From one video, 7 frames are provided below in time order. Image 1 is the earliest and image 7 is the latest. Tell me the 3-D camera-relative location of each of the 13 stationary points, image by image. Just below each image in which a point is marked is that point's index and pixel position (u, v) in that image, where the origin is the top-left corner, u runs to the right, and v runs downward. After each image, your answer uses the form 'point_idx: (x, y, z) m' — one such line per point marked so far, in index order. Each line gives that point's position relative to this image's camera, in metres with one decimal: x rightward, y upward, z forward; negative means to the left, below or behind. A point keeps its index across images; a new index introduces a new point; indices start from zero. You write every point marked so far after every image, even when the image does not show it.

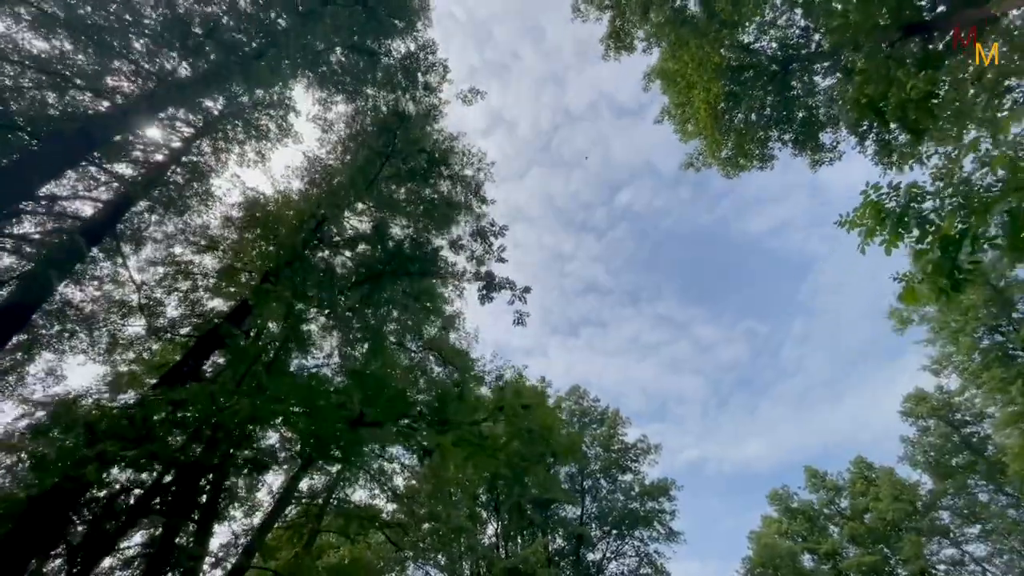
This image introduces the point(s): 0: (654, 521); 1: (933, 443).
0: (+4.8, -7.6, +15.9) m
1: (+12.9, -4.6, +14.5) m
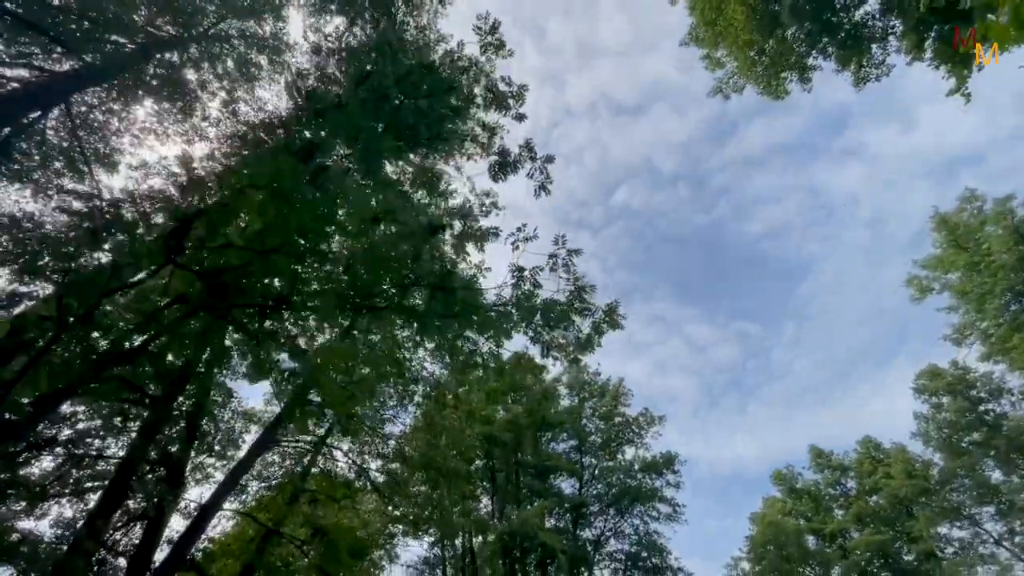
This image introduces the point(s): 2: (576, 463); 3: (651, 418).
0: (+4.6, -6.6, +15.3) m
1: (+12.8, -3.8, +14.0) m
2: (+2.1, -5.5, +15.3) m
3: (+4.3, -3.9, +14.6) m
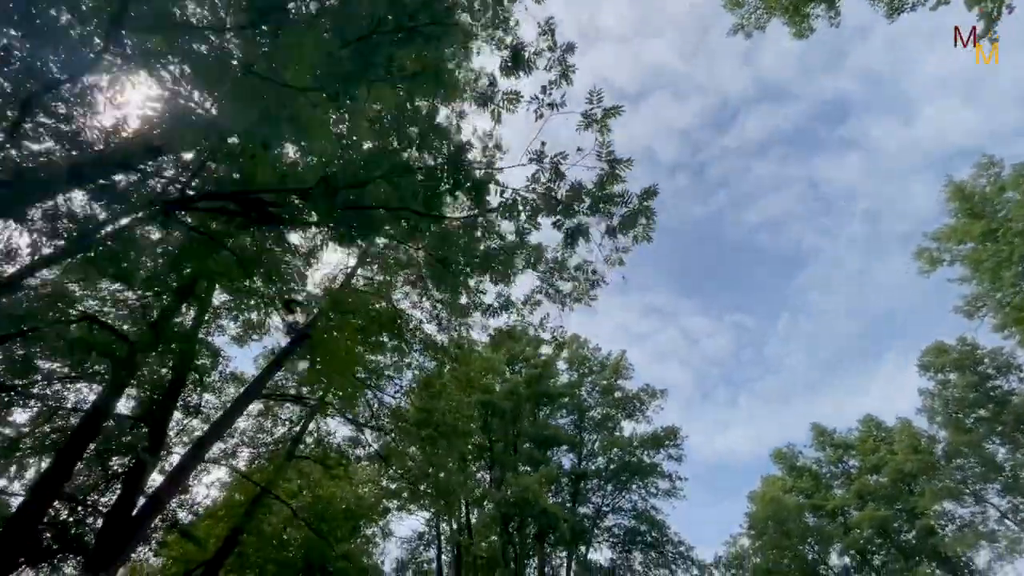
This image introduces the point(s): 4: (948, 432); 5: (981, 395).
0: (+4.6, -5.7, +15.0) m
1: (+12.8, -3.1, +13.8) m
2: (+2.0, -4.6, +15.0) m
3: (+4.2, -3.1, +14.3) m
4: (+12.8, -4.1, +14.0) m
5: (+13.0, -3.0, +13.3) m
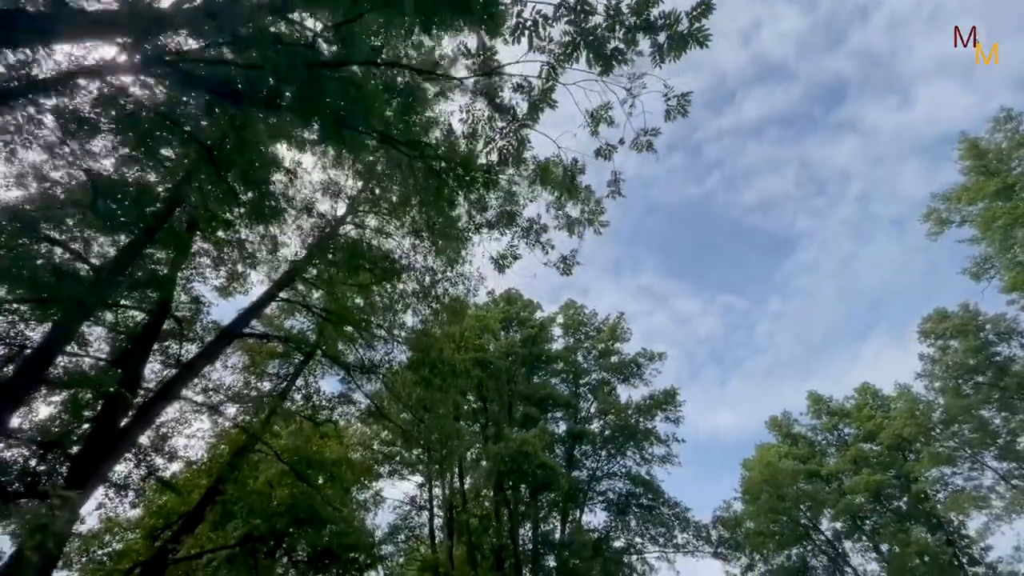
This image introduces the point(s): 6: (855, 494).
0: (+4.4, -4.6, +14.9) m
1: (+12.6, -2.1, +13.6) m
2: (+1.9, -3.4, +14.7) m
3: (+4.1, -1.9, +14.0) m
4: (+12.6, -3.1, +13.9) m
5: (+12.9, -2.0, +13.2) m
6: (+13.7, -7.9, +18.8) m
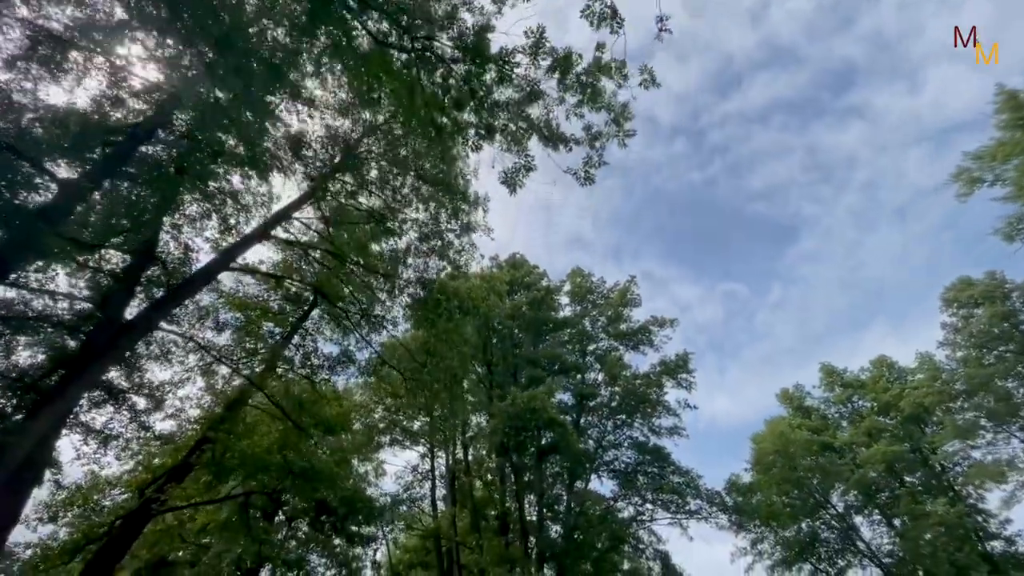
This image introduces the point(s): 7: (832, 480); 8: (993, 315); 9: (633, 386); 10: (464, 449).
0: (+4.5, -3.6, +14.5) m
1: (+12.8, -1.2, +13.1) m
2: (+2.0, -2.4, +14.3) m
3: (+4.2, -0.9, +13.5) m
4: (+12.8, -2.2, +13.4) m
5: (+13.1, -1.1, +12.6) m
6: (+13.8, -6.9, +18.4) m
7: (+12.9, -7.8, +19.3) m
8: (+12.8, -0.8, +12.8) m
9: (+3.7, -3.0, +14.5) m
10: (-1.4, -4.8, +14.2) m
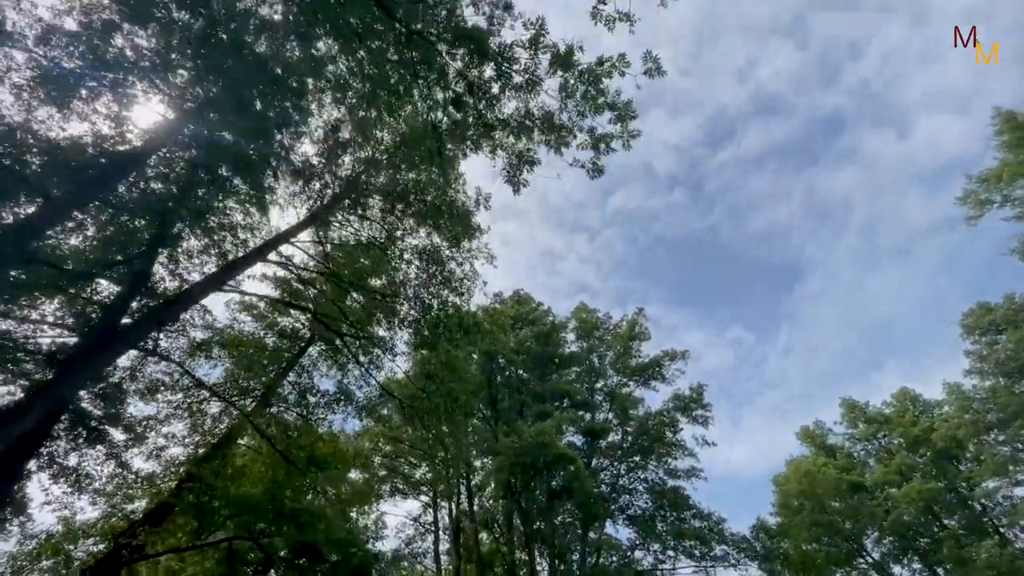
0: (+4.7, -4.5, +13.7) m
1: (+12.9, -1.8, +12.6) m
2: (+2.2, -3.4, +13.7) m
3: (+4.4, -1.8, +13.1) m
4: (+12.9, -2.9, +12.7) m
5: (+13.2, -1.7, +12.1) m
6: (+14.1, -8.0, +17.2) m
7: (+13.2, -9.1, +18.0) m
8: (+13.0, -1.4, +12.3) m
9: (+3.9, -4.0, +13.8) m
10: (-1.2, -5.8, +13.3) m
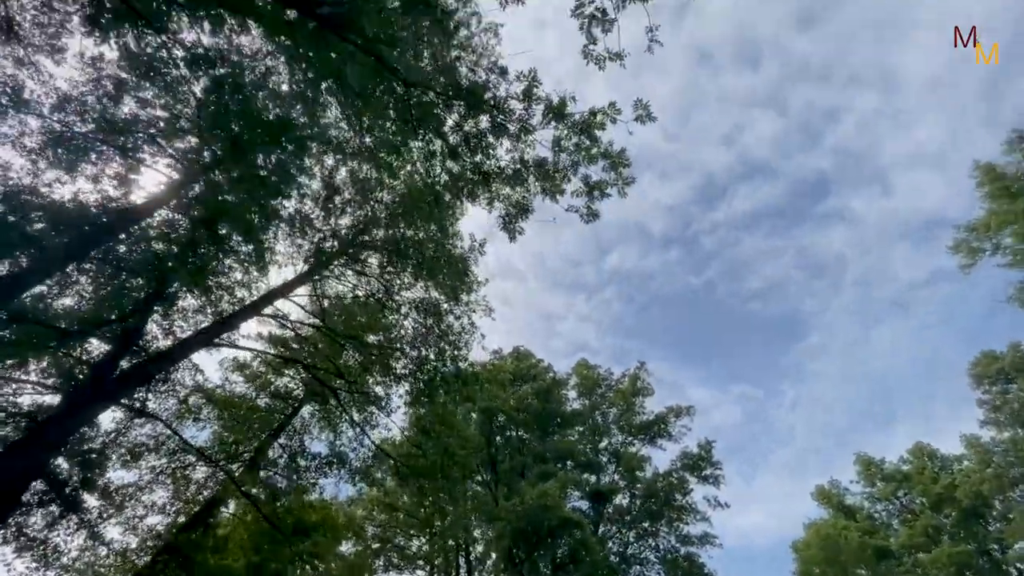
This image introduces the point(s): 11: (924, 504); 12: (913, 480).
0: (+4.7, -6.0, +13.0) m
1: (+12.9, -3.1, +12.2) m
2: (+2.2, -4.9, +13.1) m
3: (+4.4, -3.3, +12.7) m
4: (+12.9, -4.2, +12.3) m
5: (+13.2, -2.9, +11.8) m
6: (+14.2, -9.8, +16.1) m
7: (+13.3, -11.0, +16.7) m
8: (+12.9, -2.6, +12.0) m
9: (+3.9, -5.5, +13.1) m
10: (-1.2, -7.4, +12.4) m
11: (+16.1, -8.6, +18.7) m
12: (+15.9, -7.8, +19.0) m
